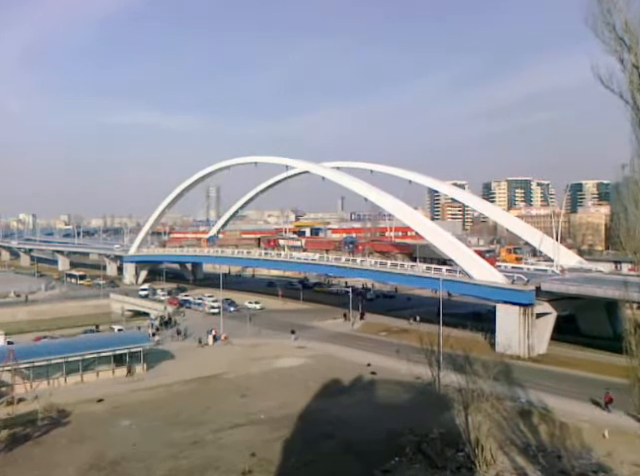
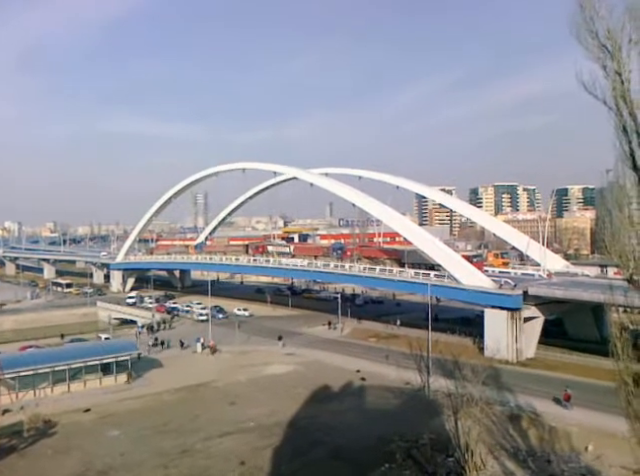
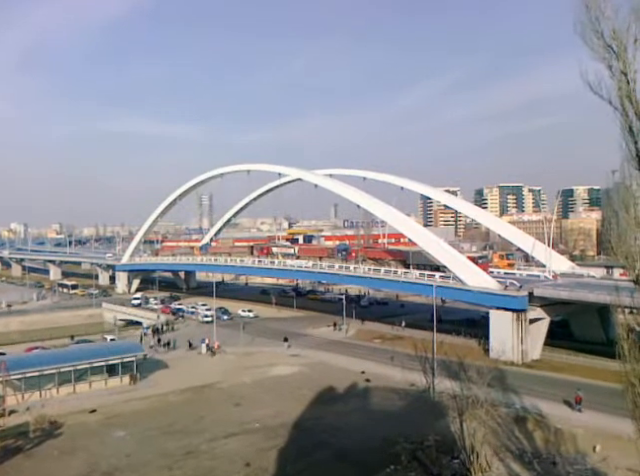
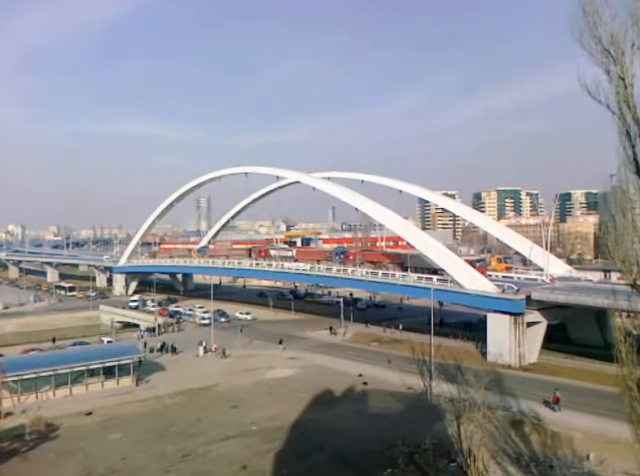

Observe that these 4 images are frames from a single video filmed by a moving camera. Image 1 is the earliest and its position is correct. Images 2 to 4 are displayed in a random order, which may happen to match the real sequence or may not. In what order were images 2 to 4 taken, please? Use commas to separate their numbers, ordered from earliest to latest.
3, 2, 4
